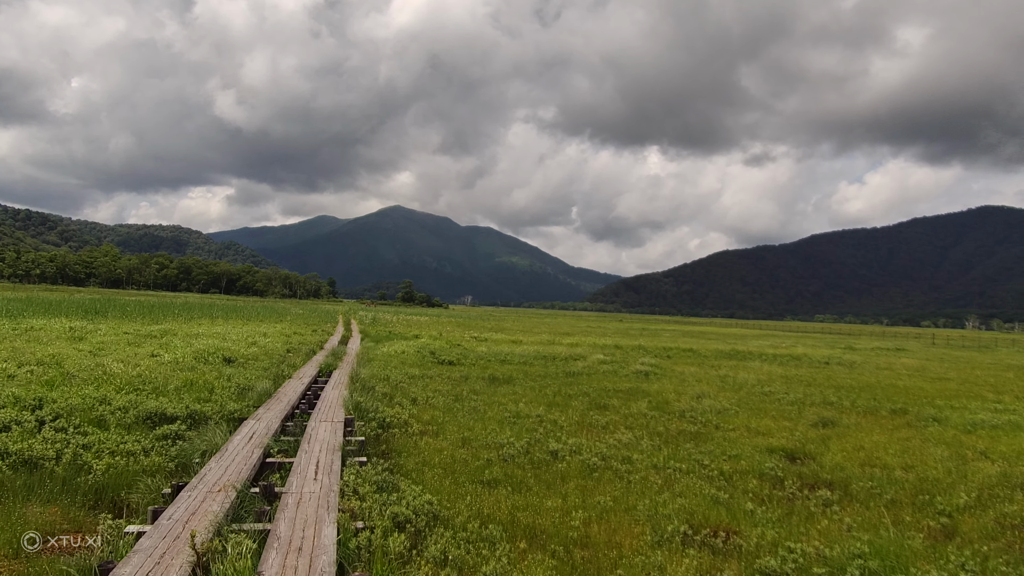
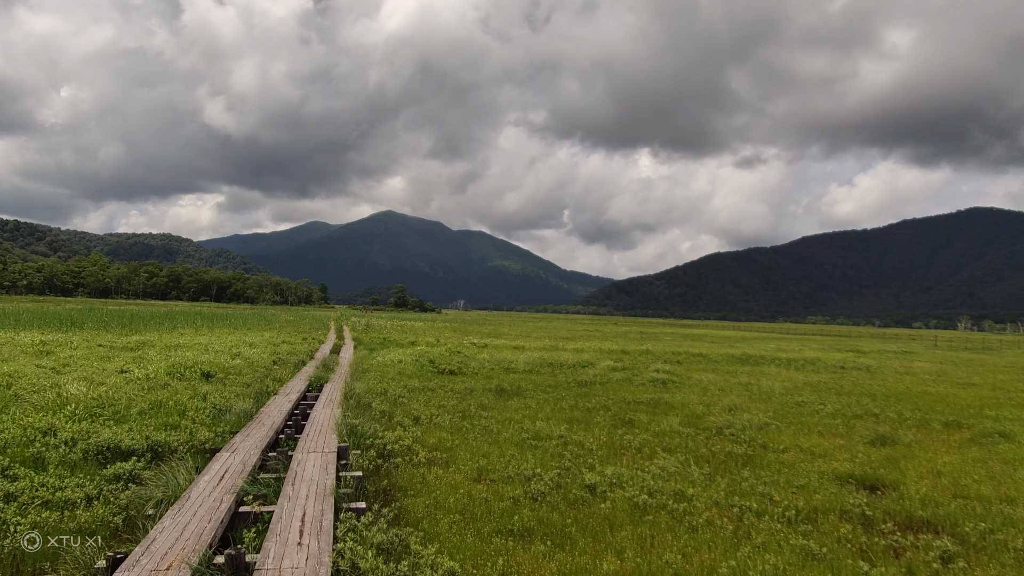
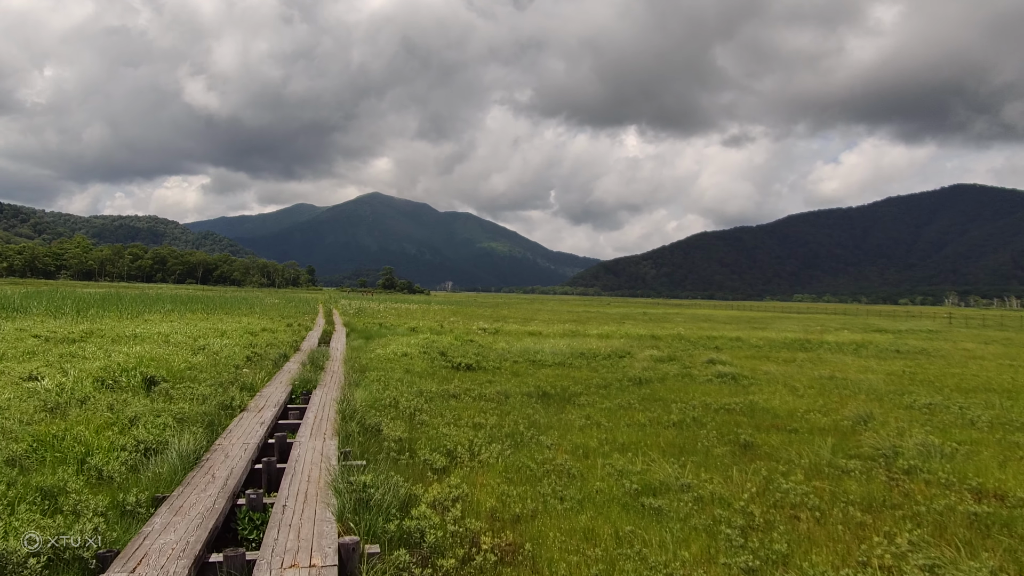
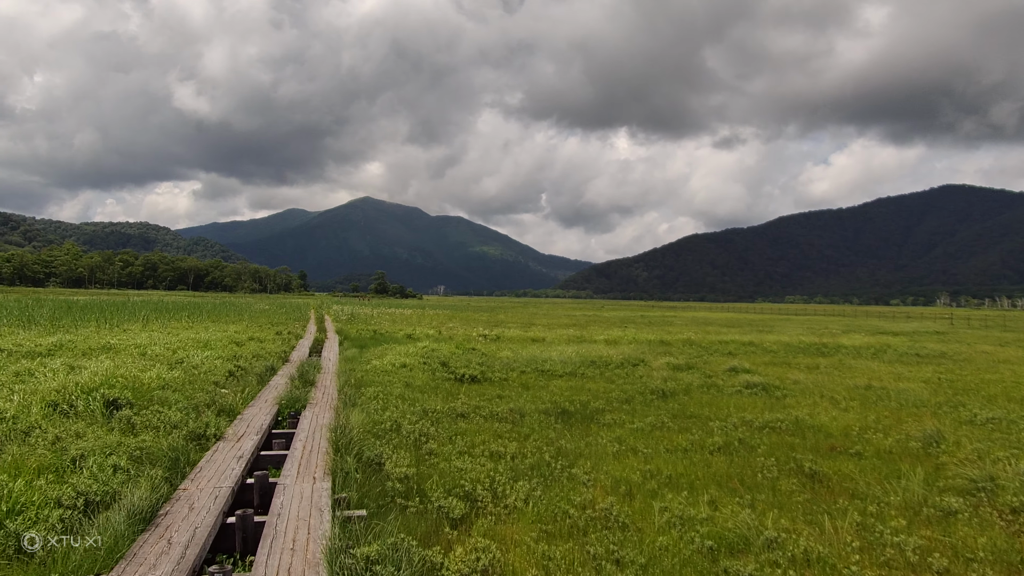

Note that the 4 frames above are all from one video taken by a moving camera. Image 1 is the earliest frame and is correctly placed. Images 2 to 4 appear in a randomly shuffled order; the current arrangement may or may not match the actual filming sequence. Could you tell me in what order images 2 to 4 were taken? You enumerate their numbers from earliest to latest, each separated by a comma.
2, 3, 4
